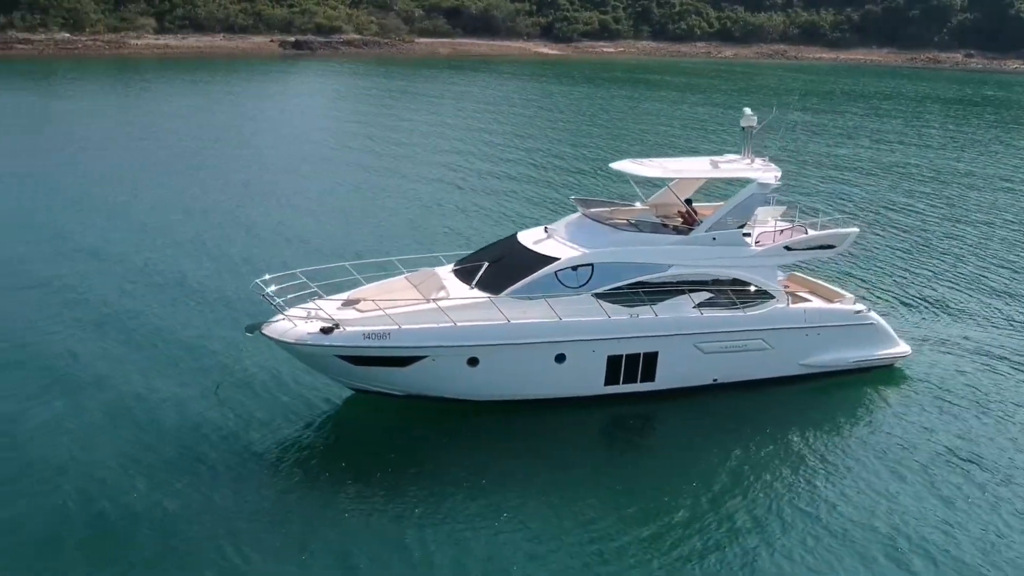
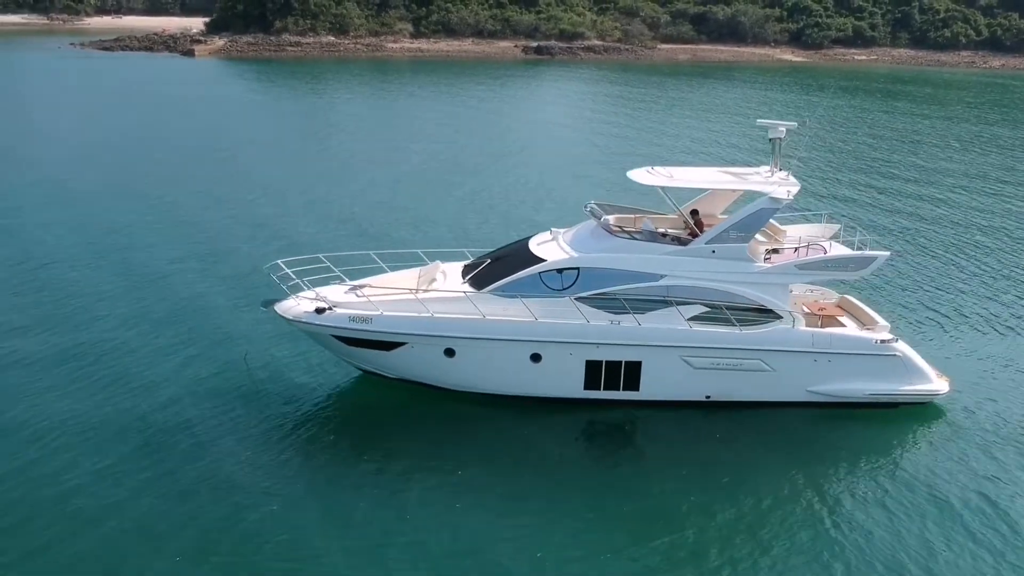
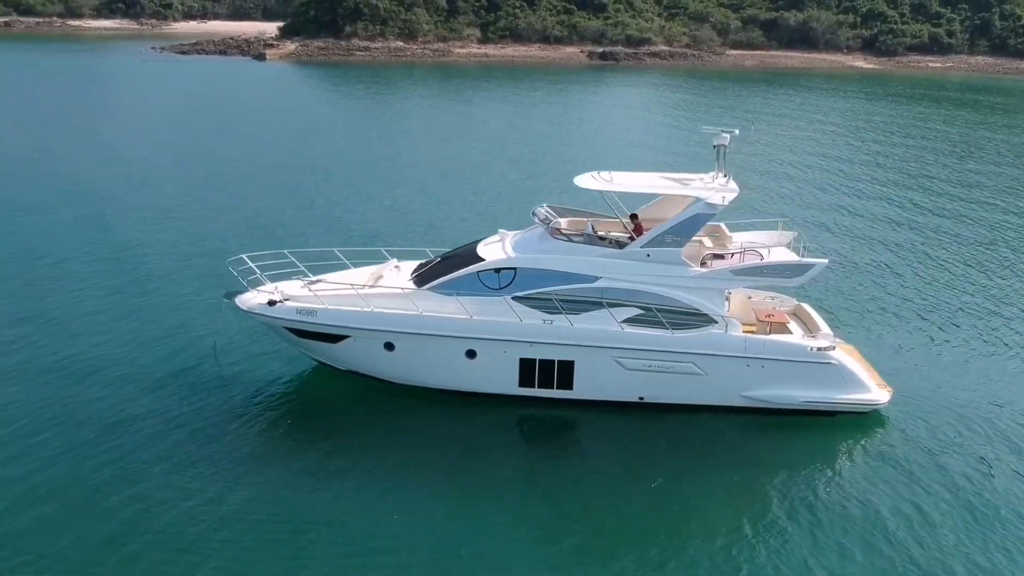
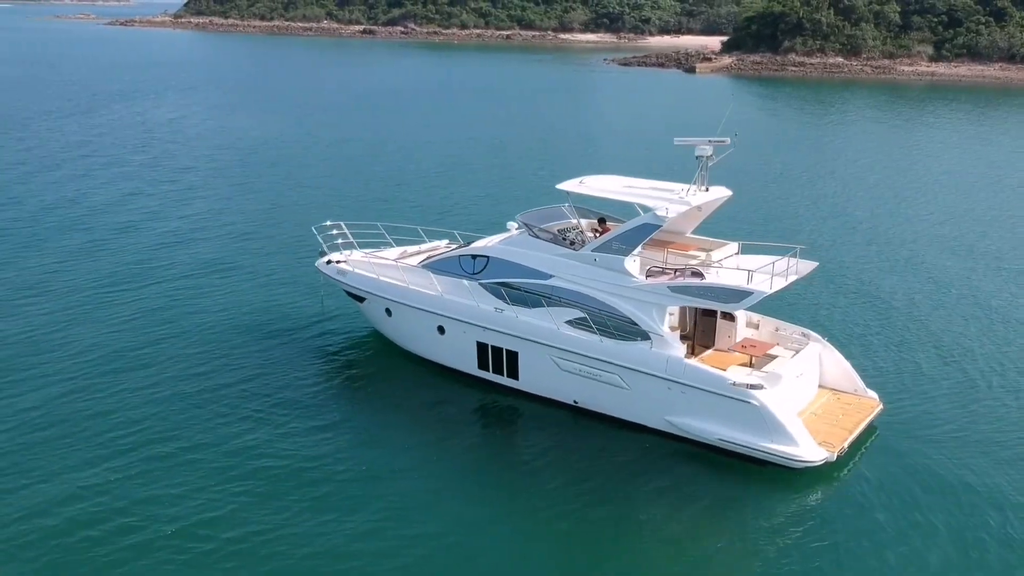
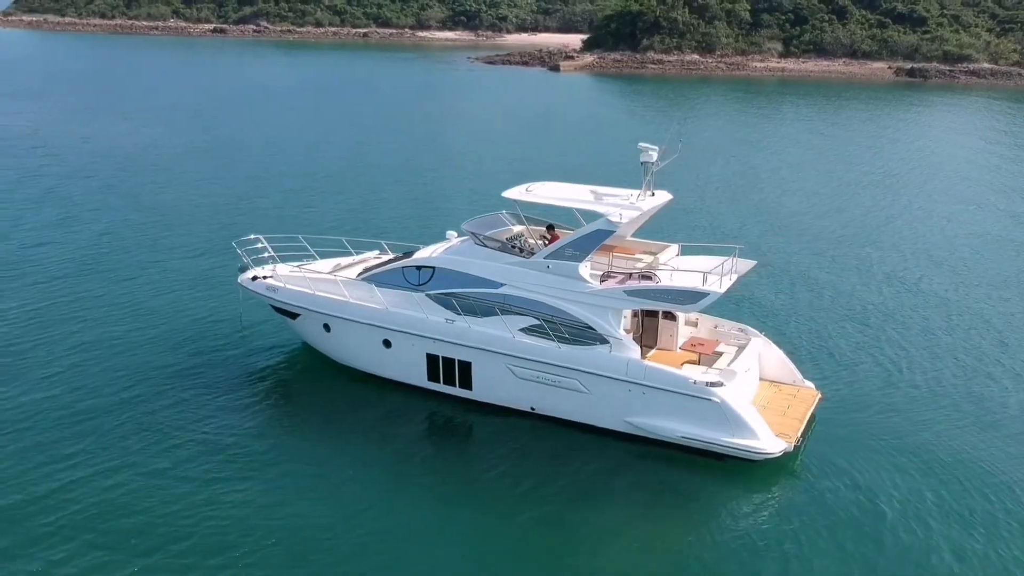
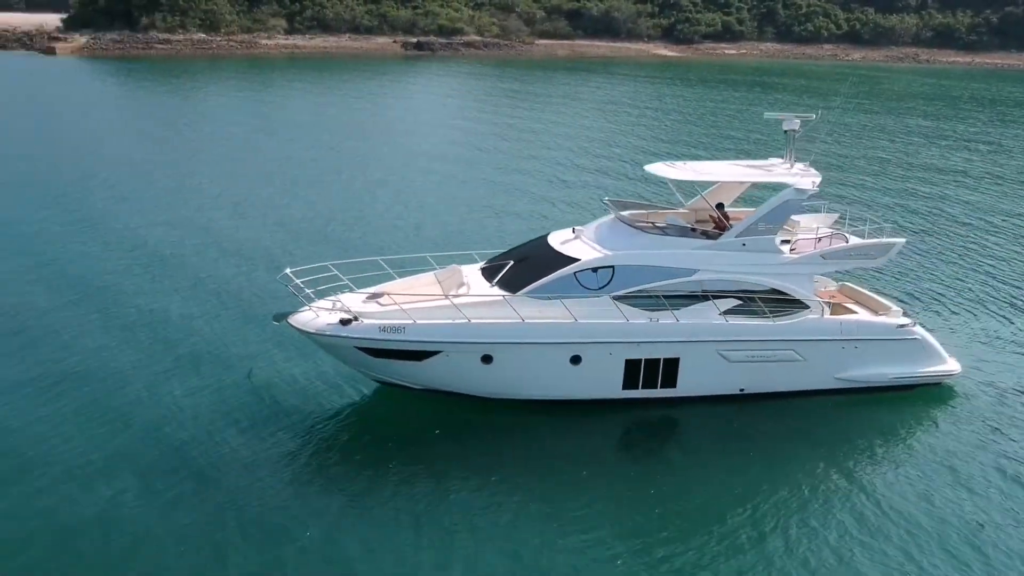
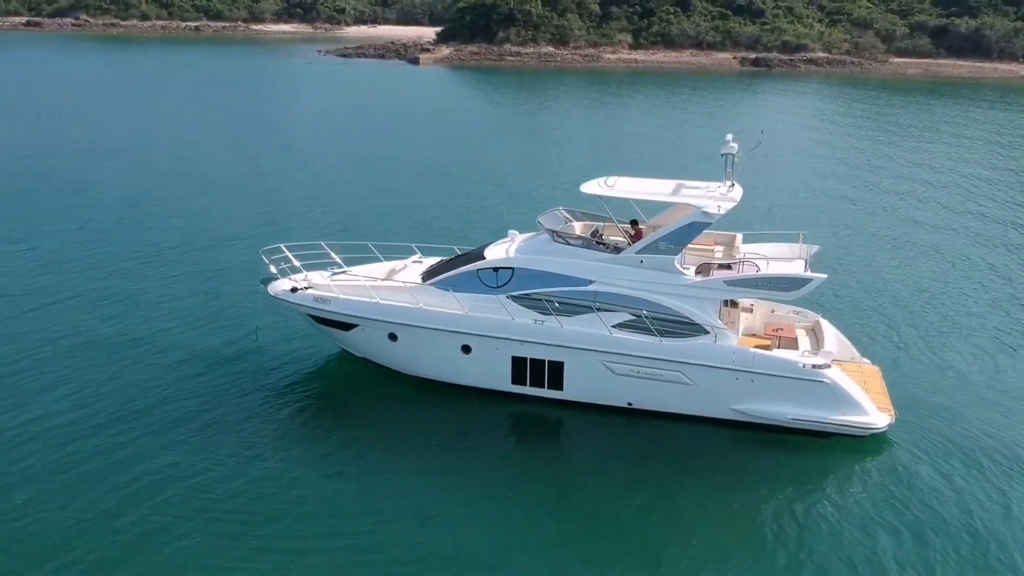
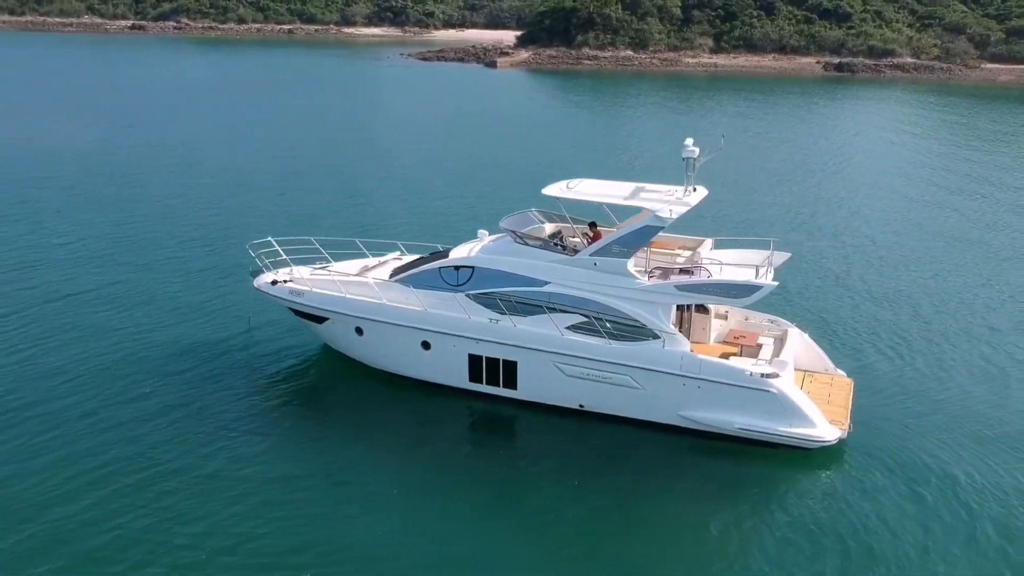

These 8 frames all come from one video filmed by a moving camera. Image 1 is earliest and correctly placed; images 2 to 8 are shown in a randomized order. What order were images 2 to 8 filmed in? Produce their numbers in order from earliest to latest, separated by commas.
6, 2, 3, 7, 8, 5, 4
